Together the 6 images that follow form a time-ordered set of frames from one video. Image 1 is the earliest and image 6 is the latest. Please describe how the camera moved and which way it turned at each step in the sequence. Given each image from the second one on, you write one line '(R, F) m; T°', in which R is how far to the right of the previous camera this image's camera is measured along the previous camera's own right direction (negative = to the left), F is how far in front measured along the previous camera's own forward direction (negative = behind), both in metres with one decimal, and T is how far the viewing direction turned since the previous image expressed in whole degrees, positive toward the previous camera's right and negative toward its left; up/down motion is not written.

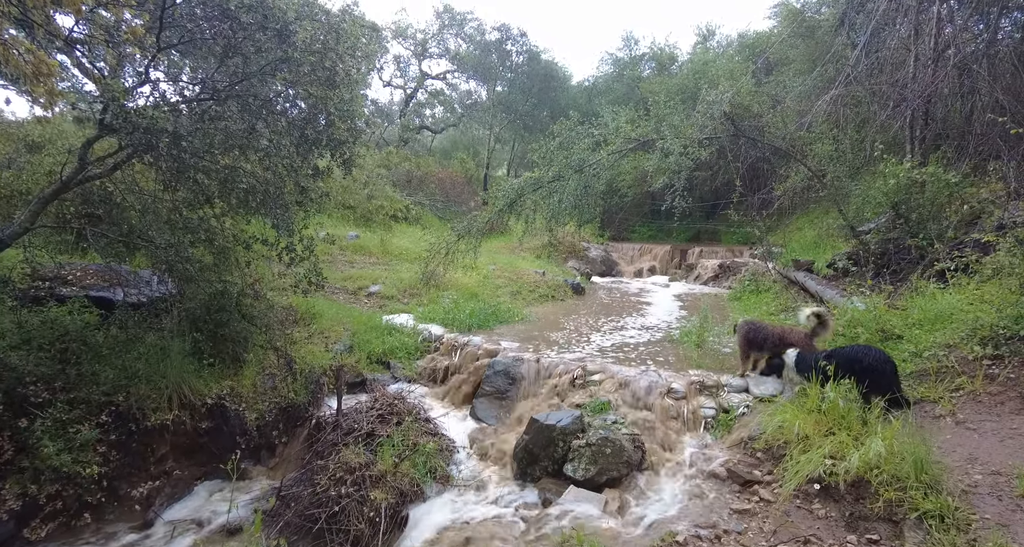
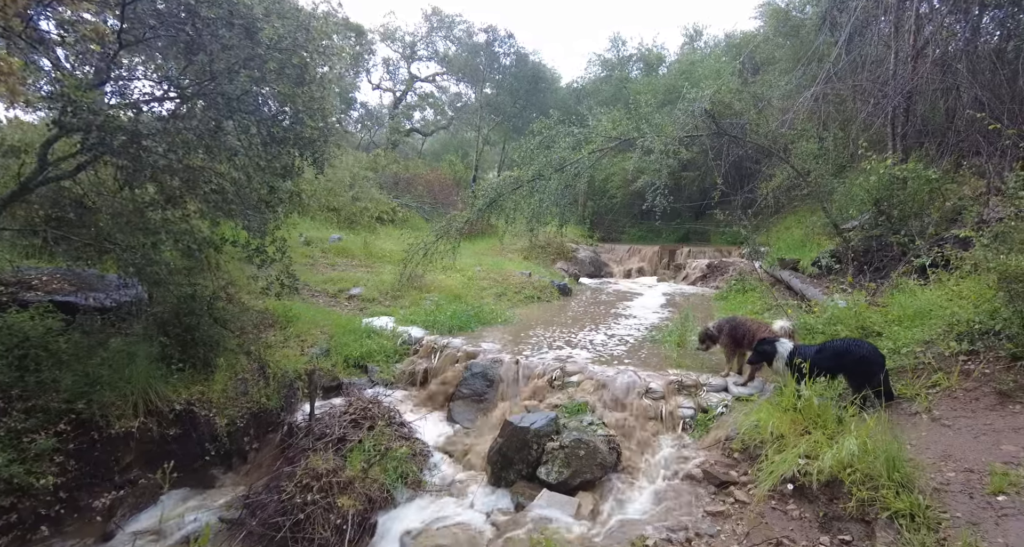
(+0.2, +0.1) m; +1°
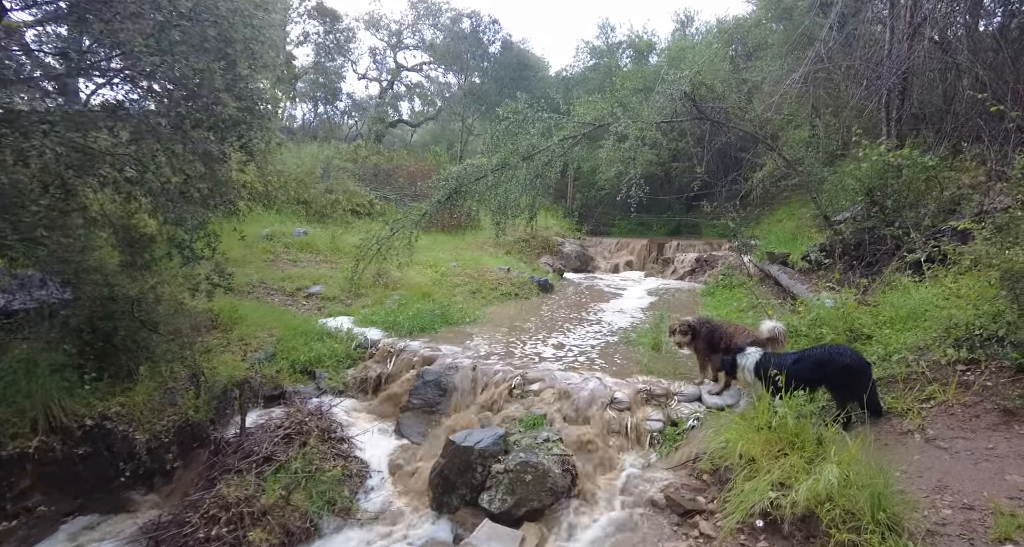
(+0.5, +0.6) m; 0°
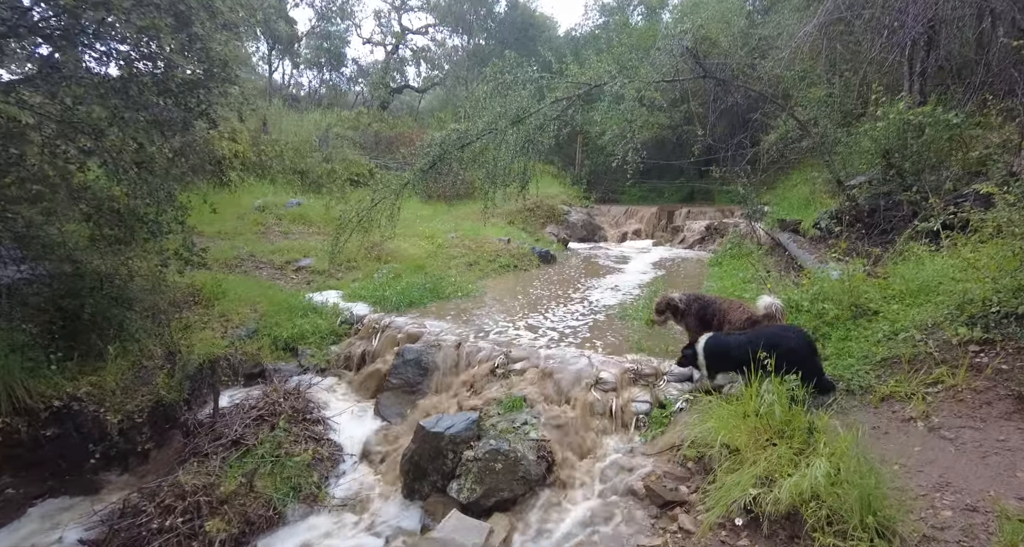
(+0.3, +0.3) m; -2°
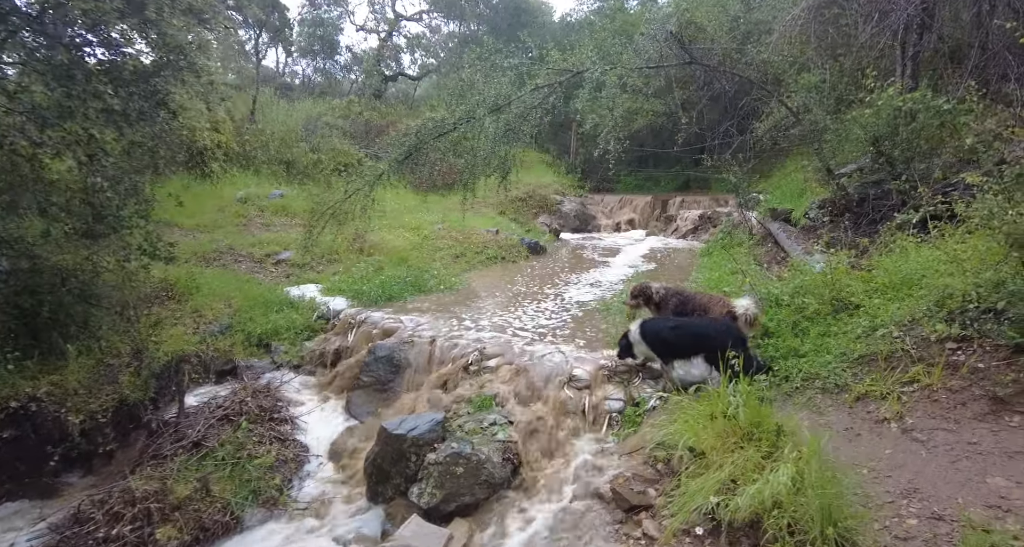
(+0.3, +0.2) m; 0°
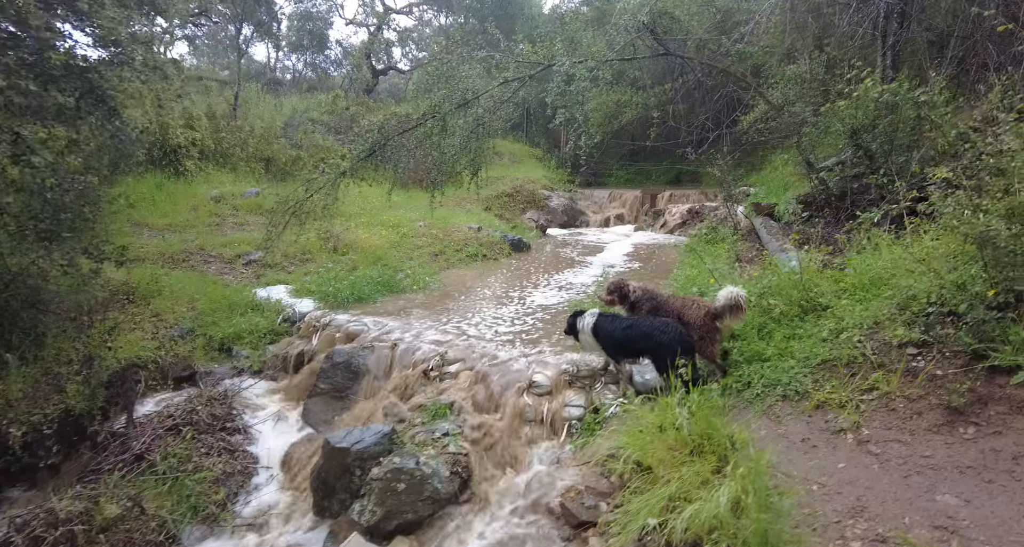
(+0.4, +0.2) m; 0°
